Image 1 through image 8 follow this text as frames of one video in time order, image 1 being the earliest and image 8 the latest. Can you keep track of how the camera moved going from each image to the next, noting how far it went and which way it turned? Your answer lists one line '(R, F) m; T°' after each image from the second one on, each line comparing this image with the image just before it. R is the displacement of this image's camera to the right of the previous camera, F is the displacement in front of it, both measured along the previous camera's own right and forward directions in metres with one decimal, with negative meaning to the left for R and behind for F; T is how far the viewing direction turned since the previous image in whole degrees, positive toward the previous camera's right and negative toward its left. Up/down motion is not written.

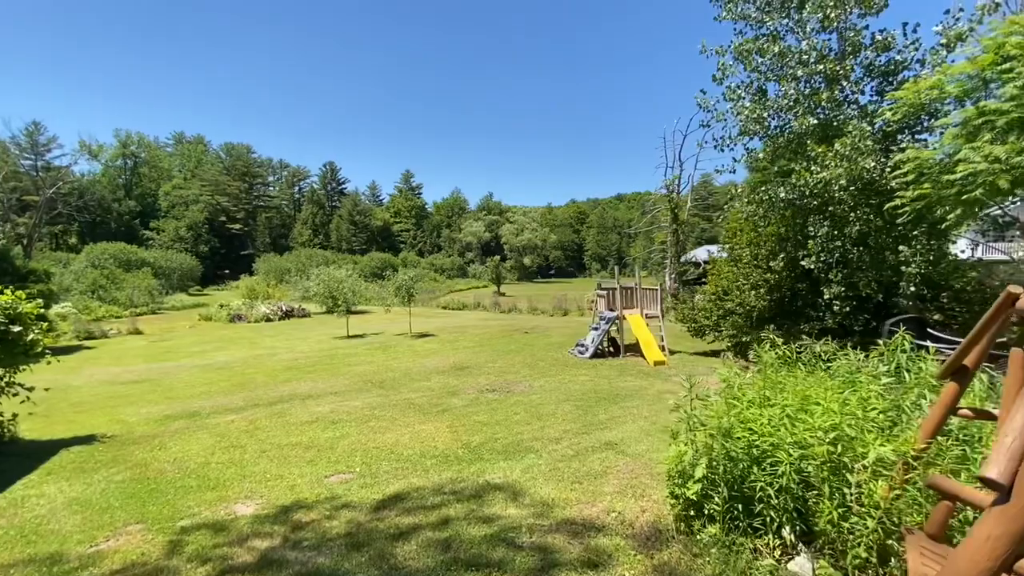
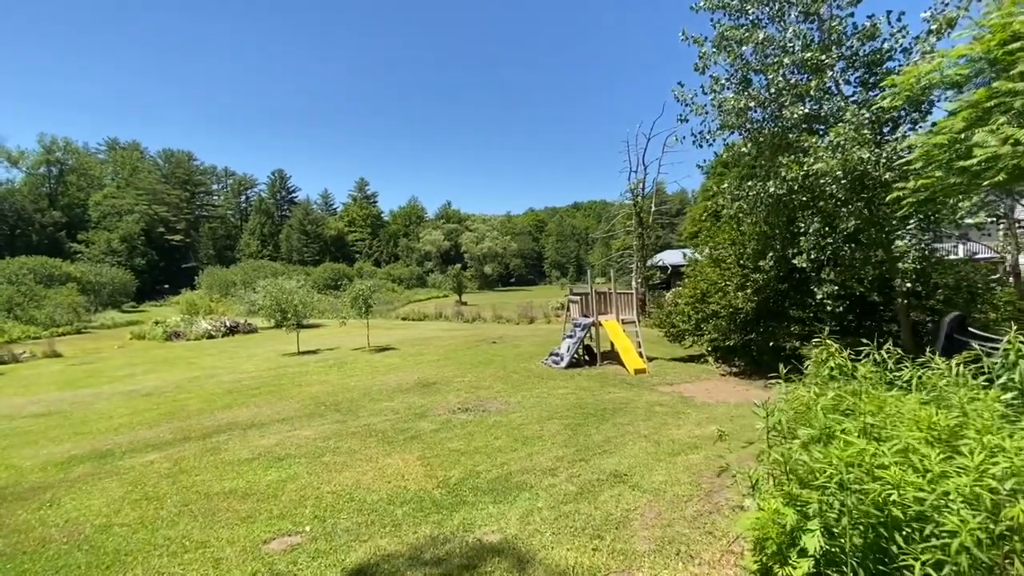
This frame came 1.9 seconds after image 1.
(-0.3, +1.0) m; +5°
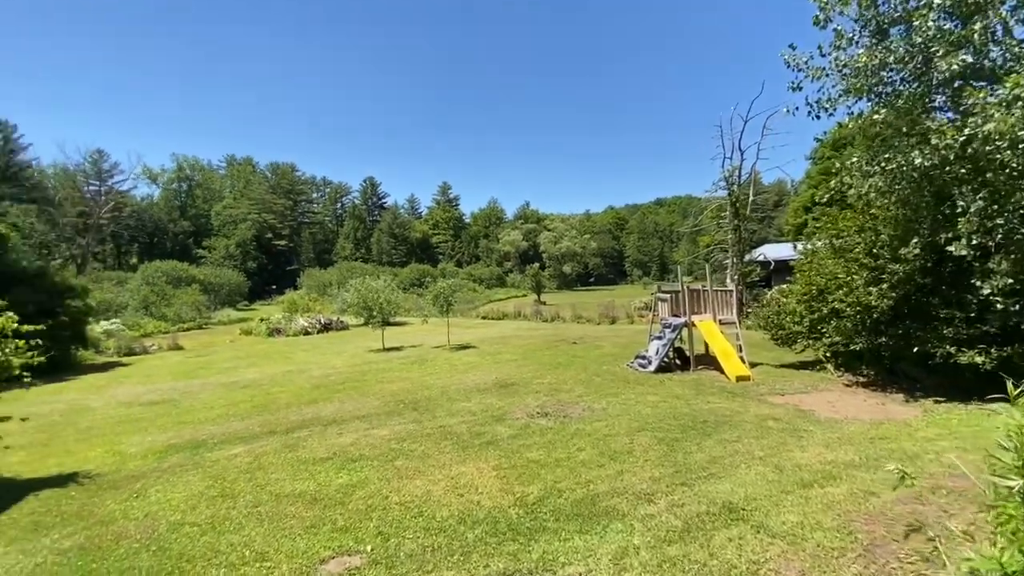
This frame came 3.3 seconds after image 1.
(-0.1, +0.7) m; -10°
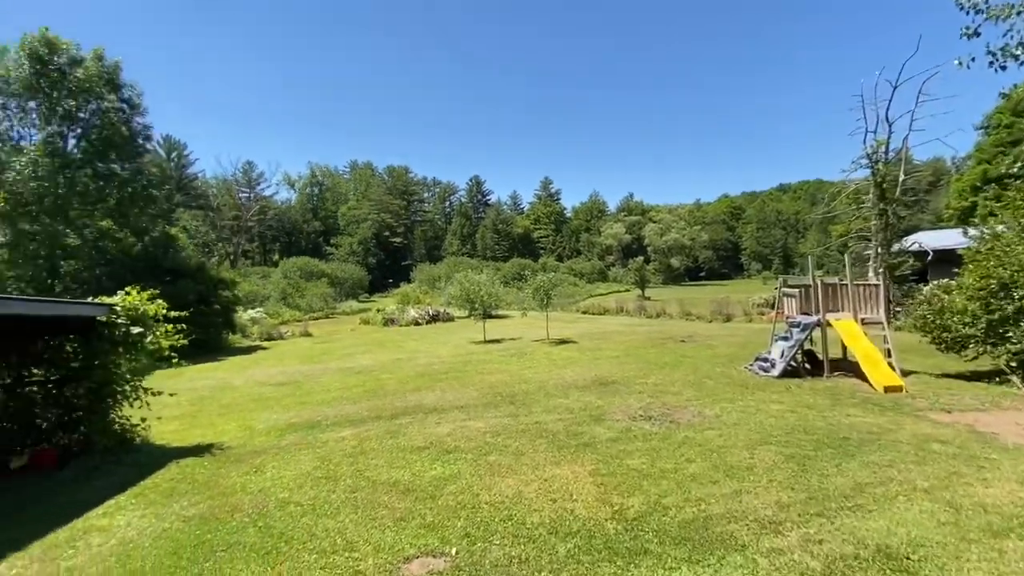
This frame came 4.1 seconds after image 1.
(0.0, +0.4) m; -12°
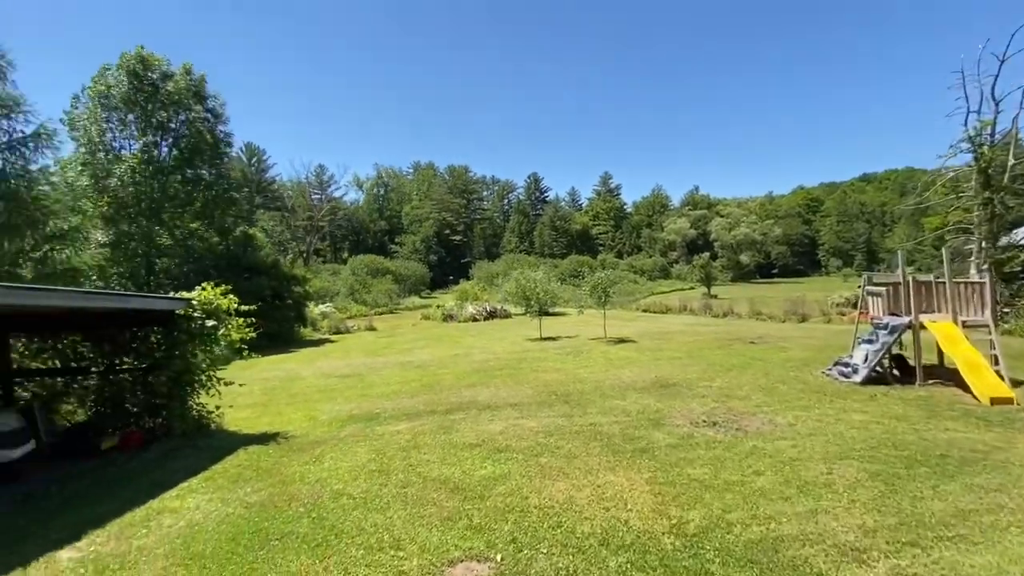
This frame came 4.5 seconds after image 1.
(+0.1, +0.2) m; -7°
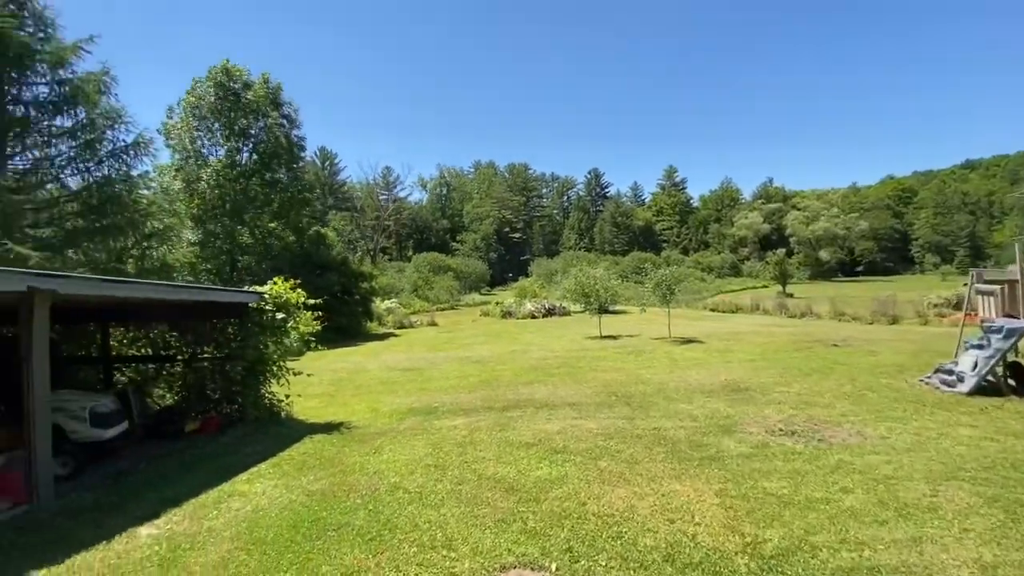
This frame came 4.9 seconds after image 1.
(0.0, +0.2) m; -7°
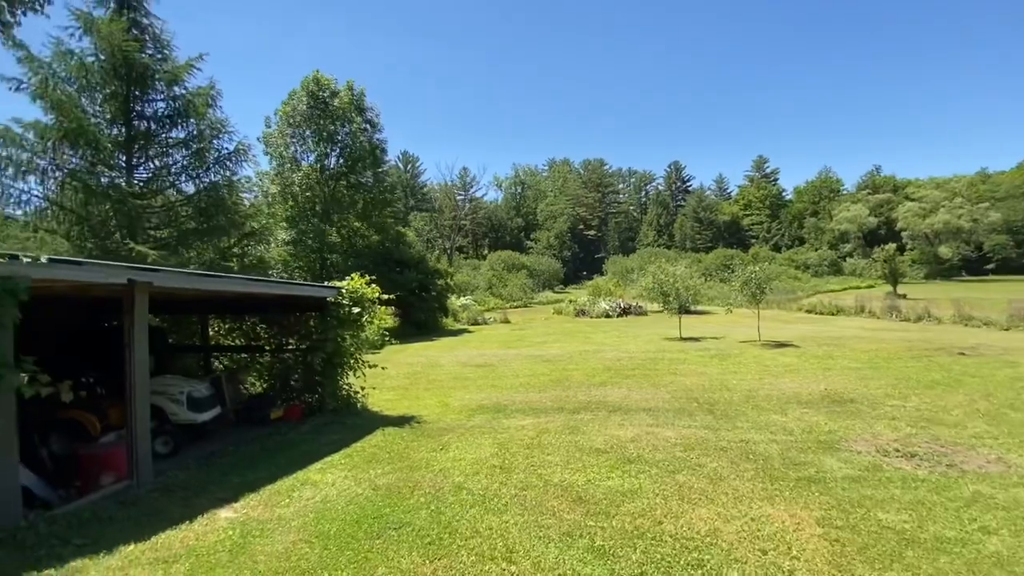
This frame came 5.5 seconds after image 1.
(0.0, +0.3) m; -9°
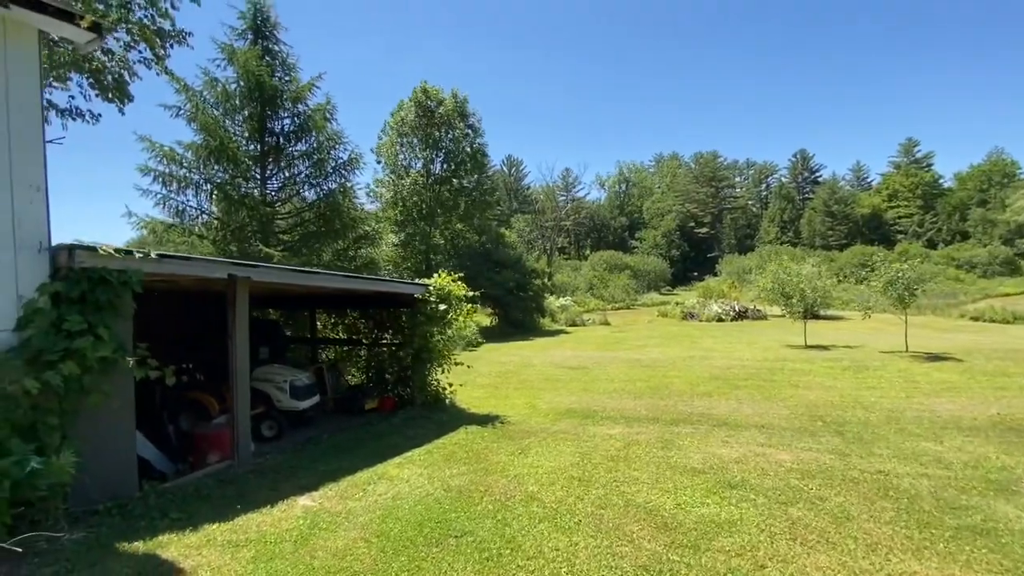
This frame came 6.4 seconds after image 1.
(+0.2, +0.4) m; -12°
